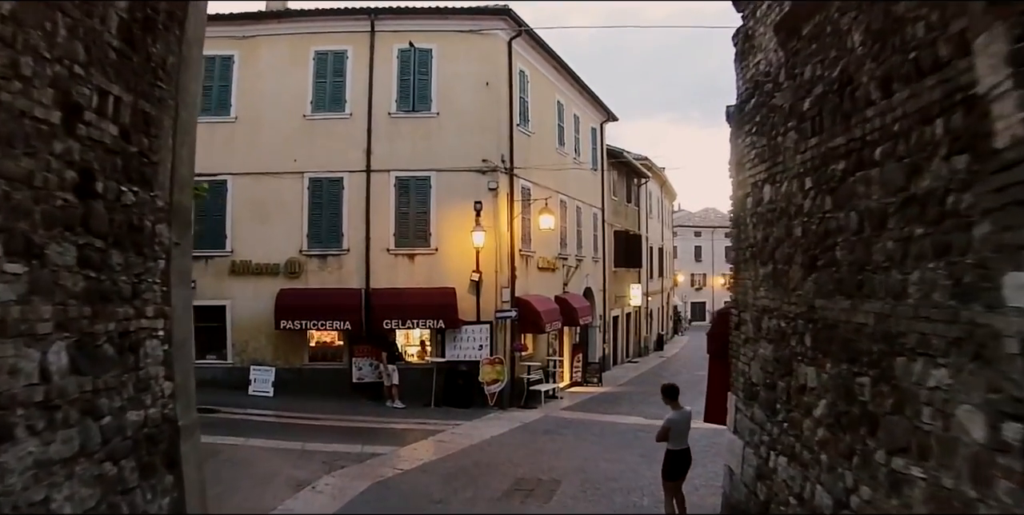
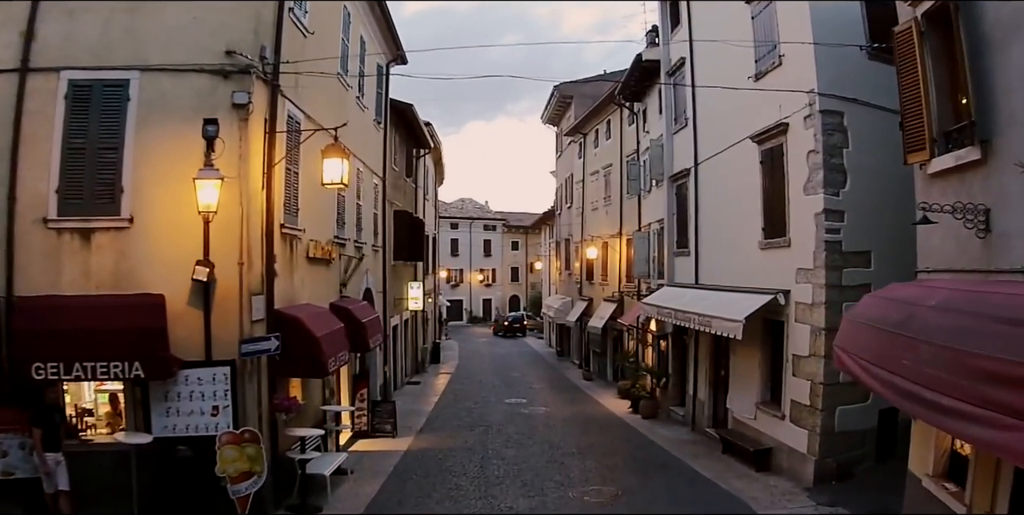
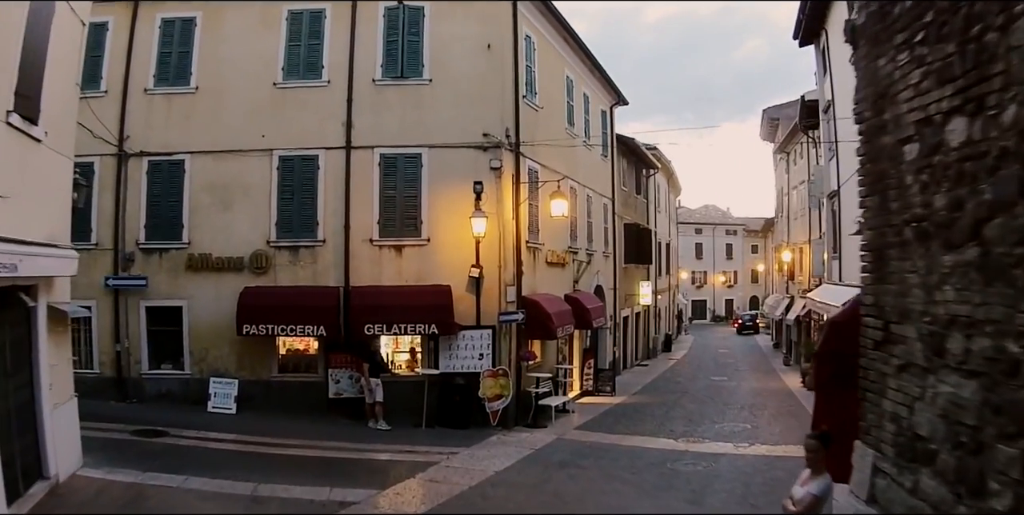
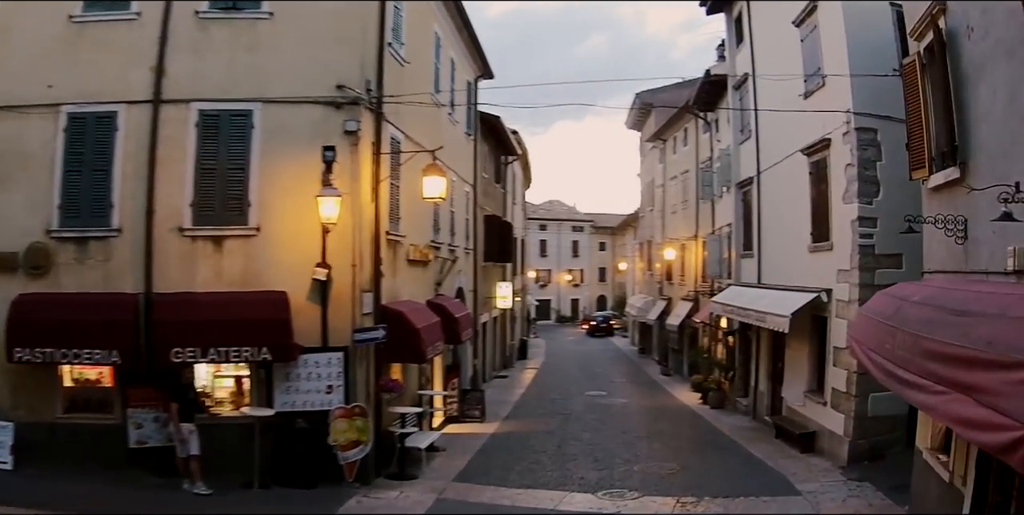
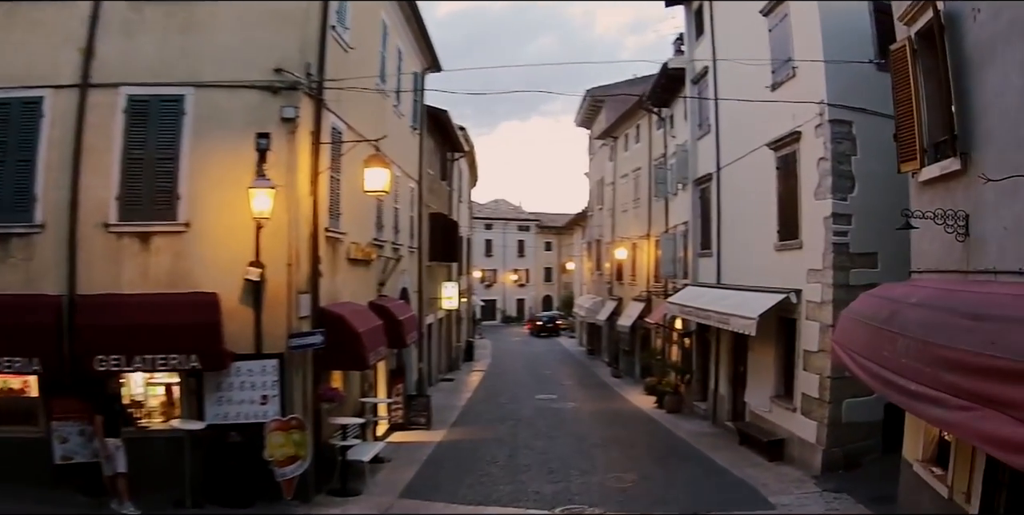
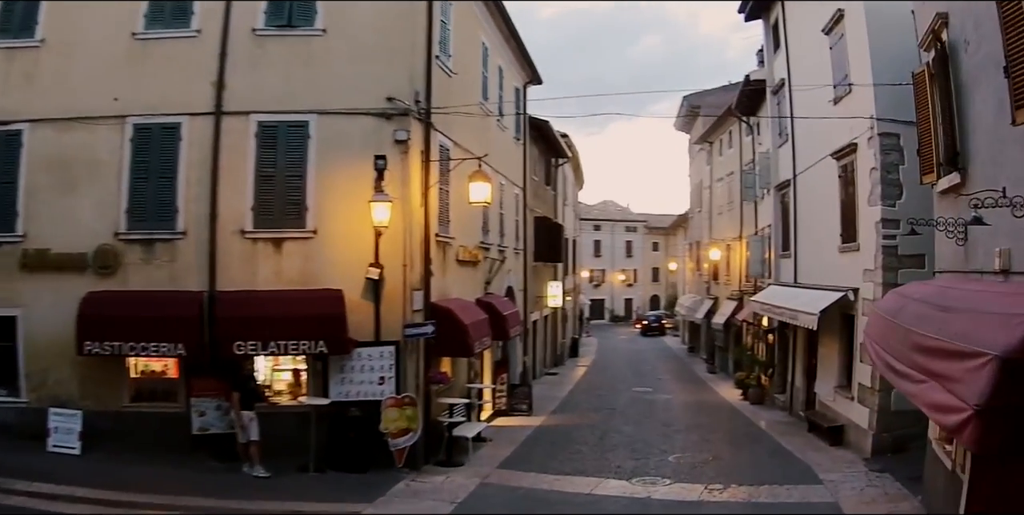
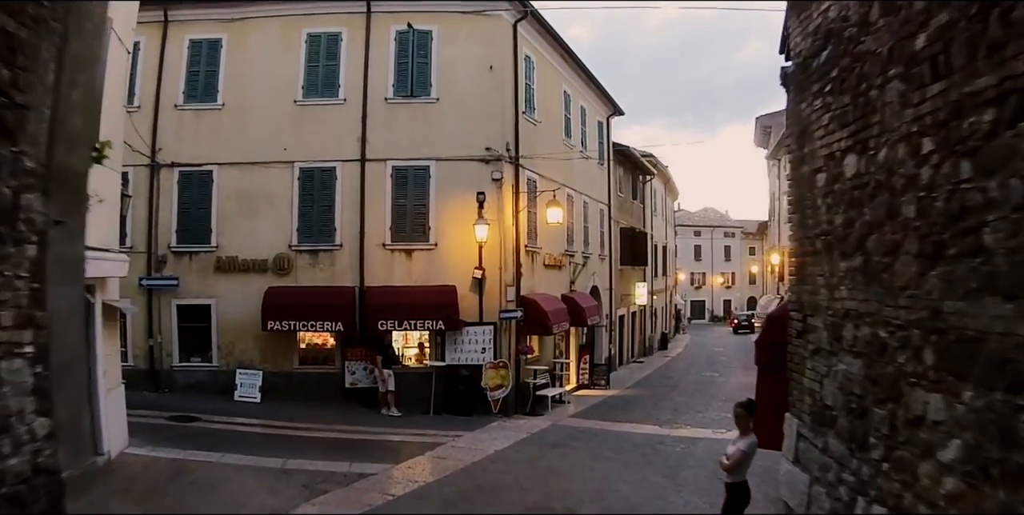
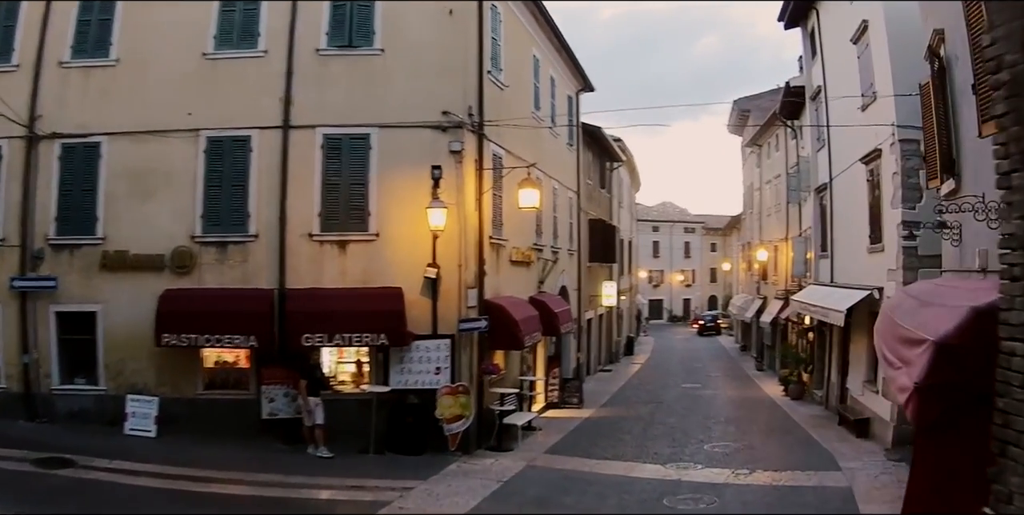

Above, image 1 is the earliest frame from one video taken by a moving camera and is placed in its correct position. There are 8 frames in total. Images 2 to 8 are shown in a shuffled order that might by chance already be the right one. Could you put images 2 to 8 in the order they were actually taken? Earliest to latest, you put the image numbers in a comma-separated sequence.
7, 3, 8, 6, 4, 5, 2
